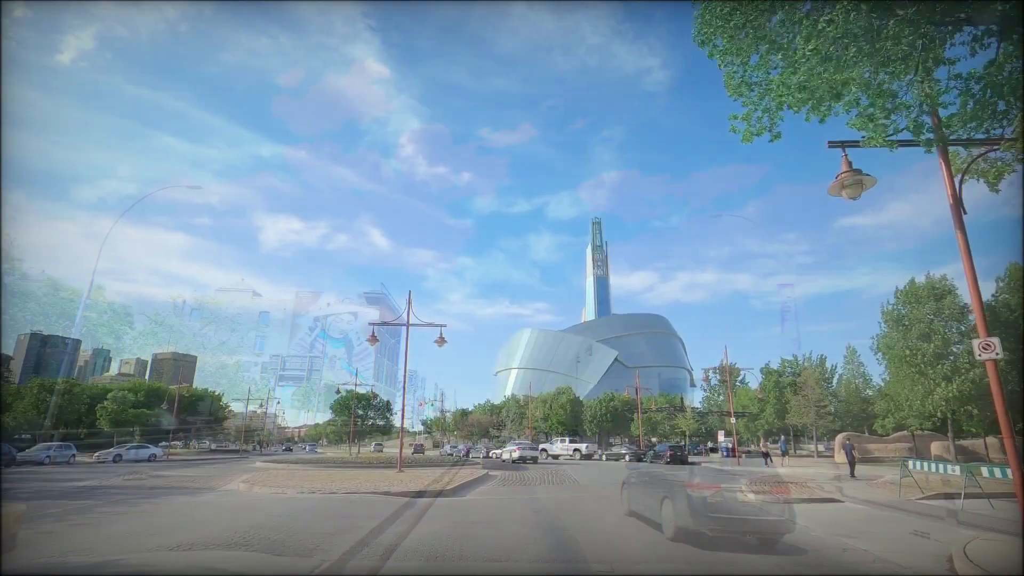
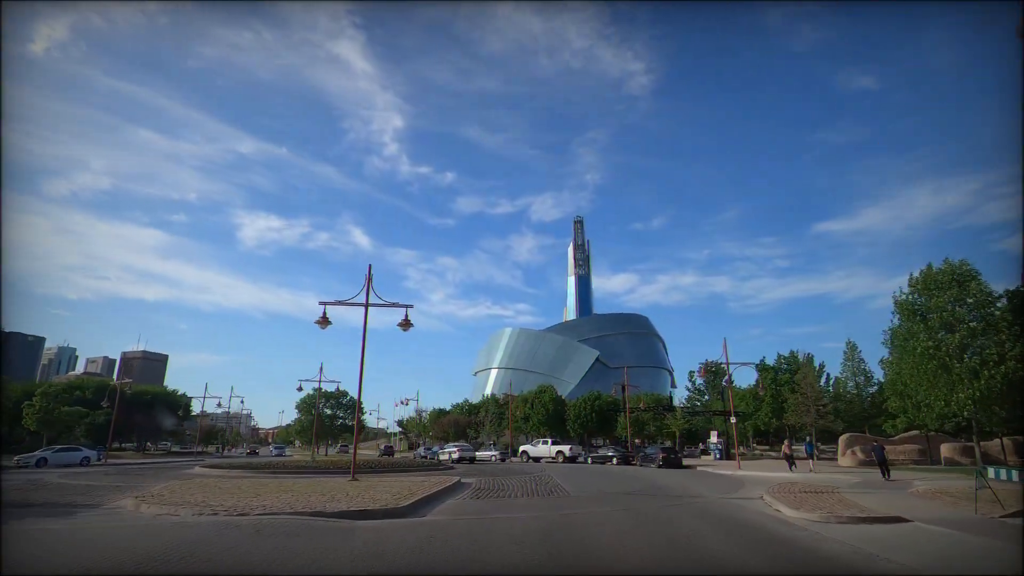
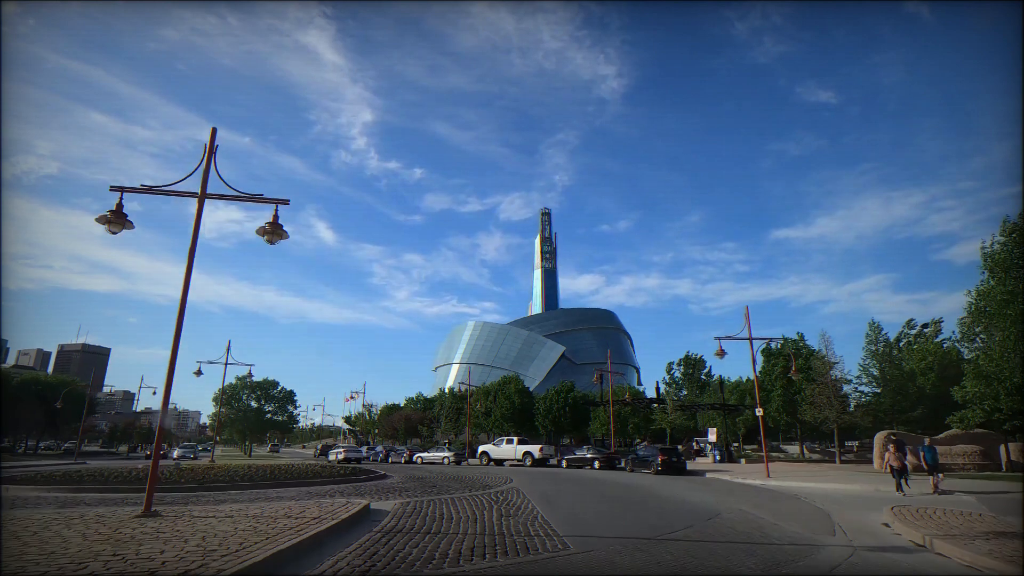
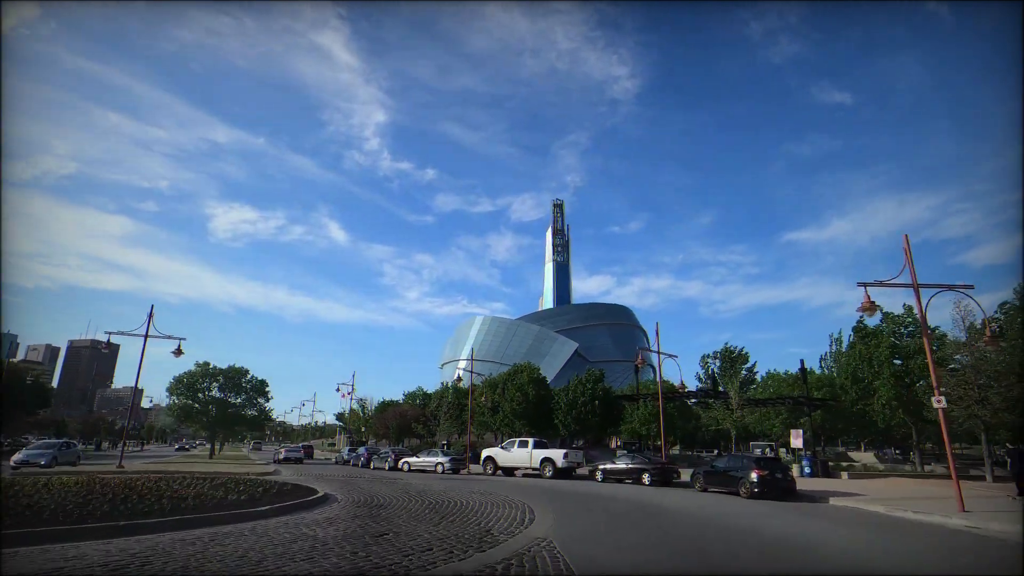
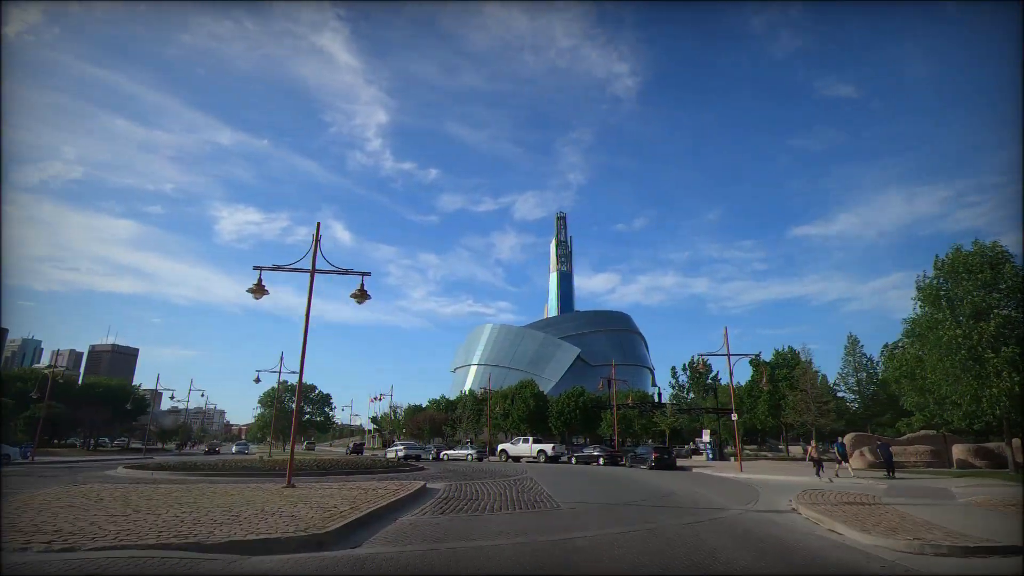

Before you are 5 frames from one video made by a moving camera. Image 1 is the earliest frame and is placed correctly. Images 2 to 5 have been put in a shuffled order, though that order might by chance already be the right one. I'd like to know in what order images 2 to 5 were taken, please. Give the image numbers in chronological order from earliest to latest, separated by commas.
2, 5, 3, 4
